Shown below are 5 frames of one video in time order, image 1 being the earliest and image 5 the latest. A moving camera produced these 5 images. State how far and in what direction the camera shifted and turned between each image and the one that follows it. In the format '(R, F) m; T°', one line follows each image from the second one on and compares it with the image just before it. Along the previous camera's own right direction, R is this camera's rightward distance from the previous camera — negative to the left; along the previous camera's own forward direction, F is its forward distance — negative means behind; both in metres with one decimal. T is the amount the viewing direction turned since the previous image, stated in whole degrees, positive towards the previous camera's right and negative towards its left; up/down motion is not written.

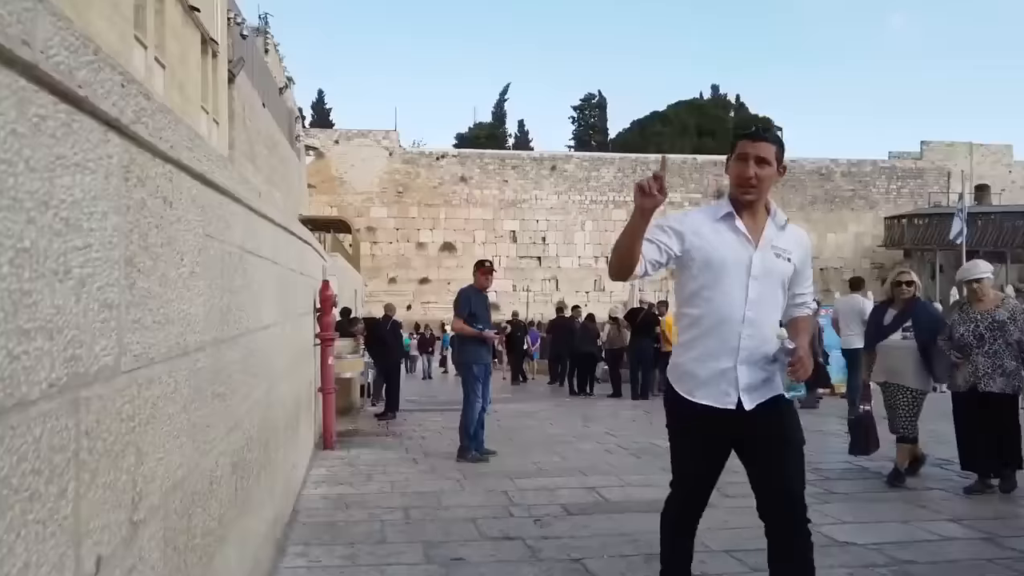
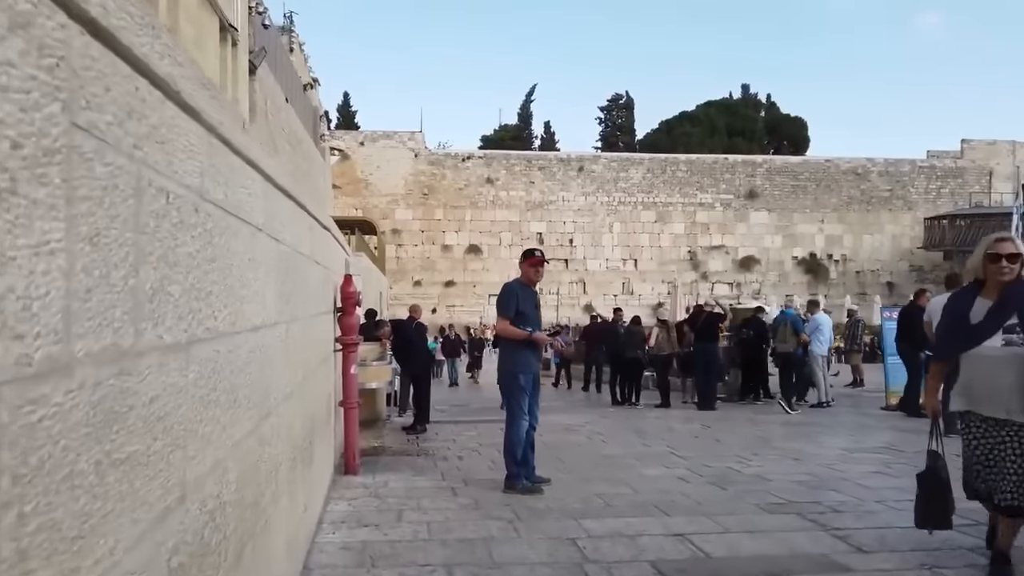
(-0.2, +1.2) m; -2°
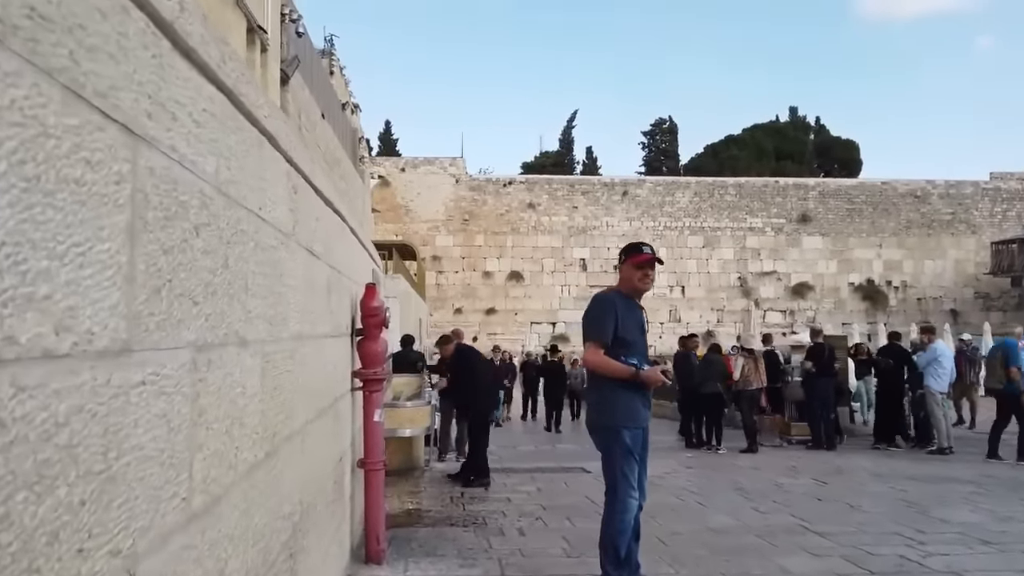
(-0.3, +1.9) m; -3°
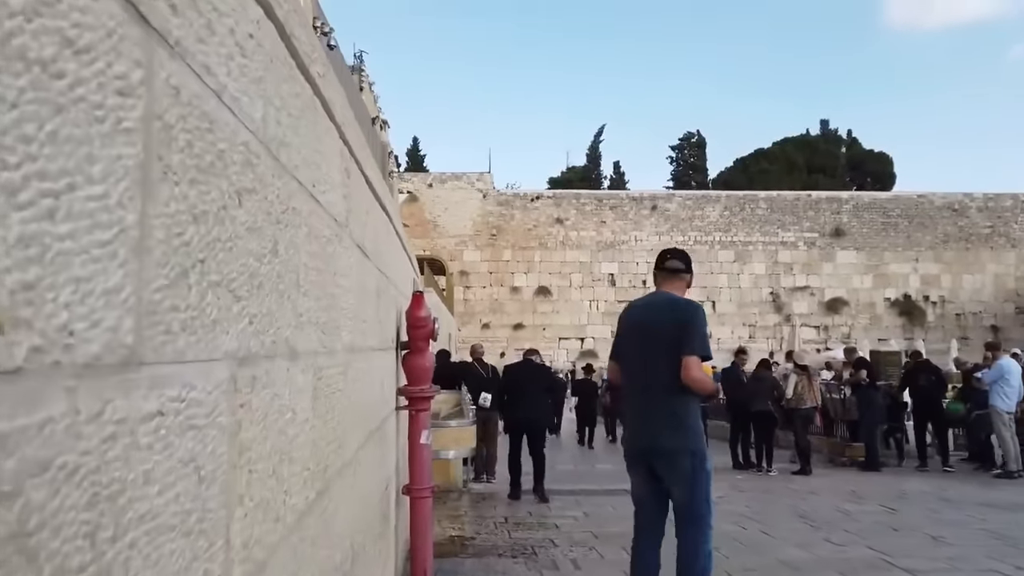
(-0.2, +0.4) m; -2°
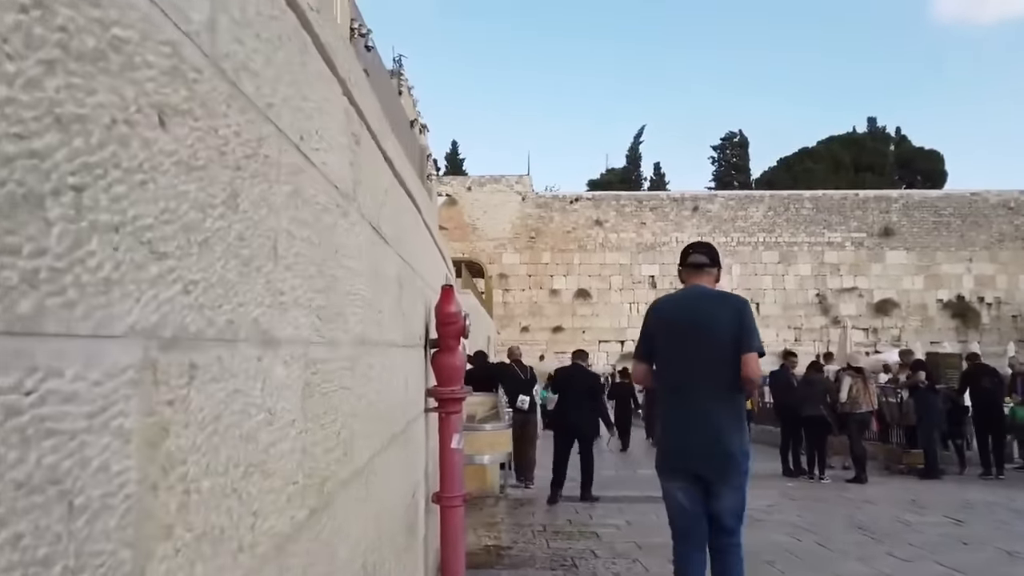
(0.0, +0.3) m; -3°
